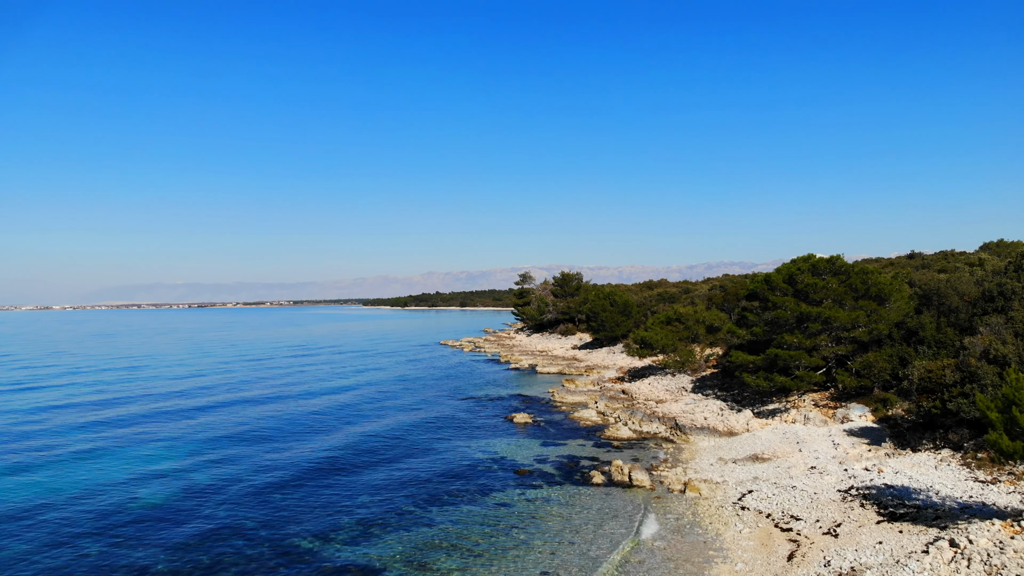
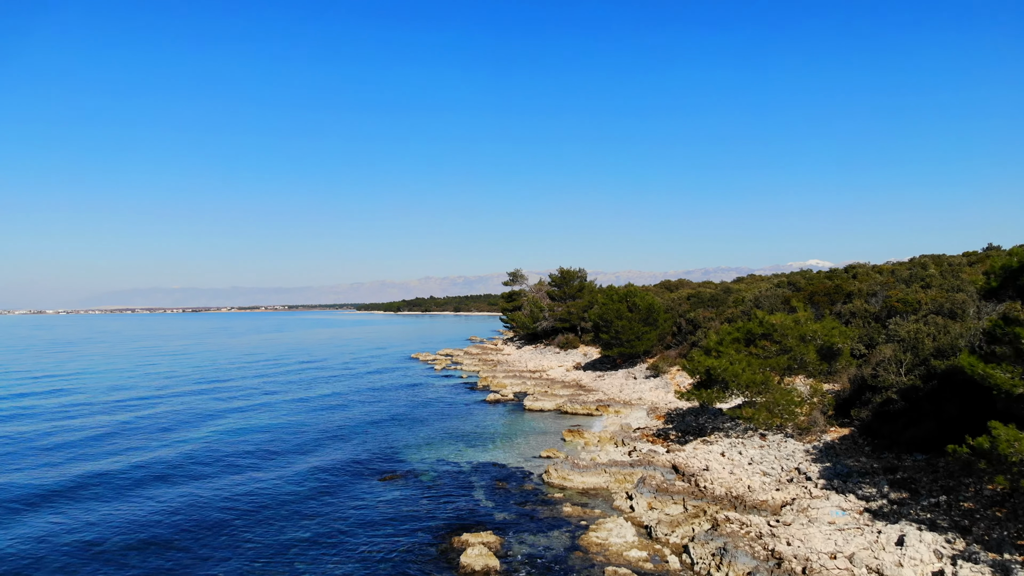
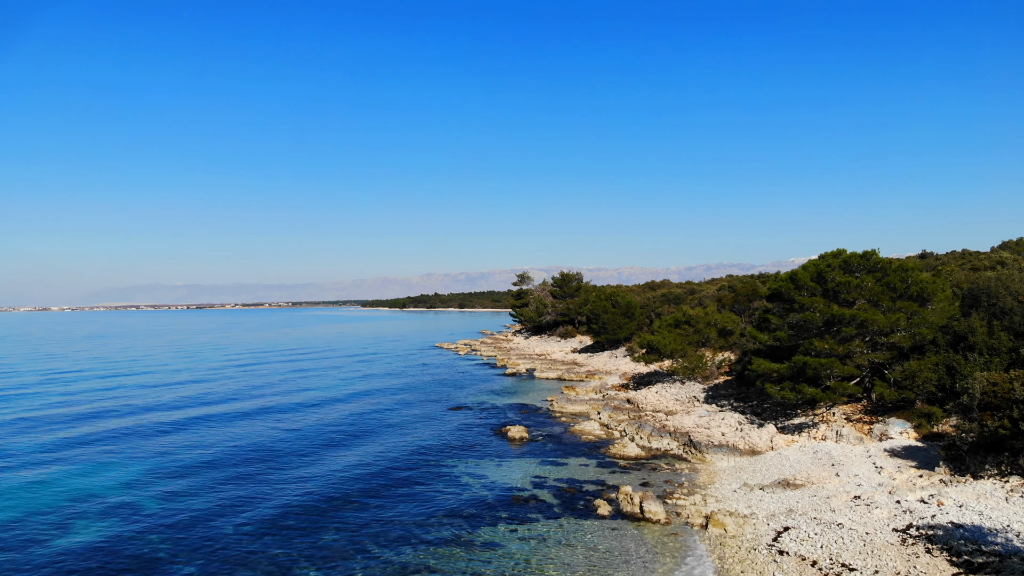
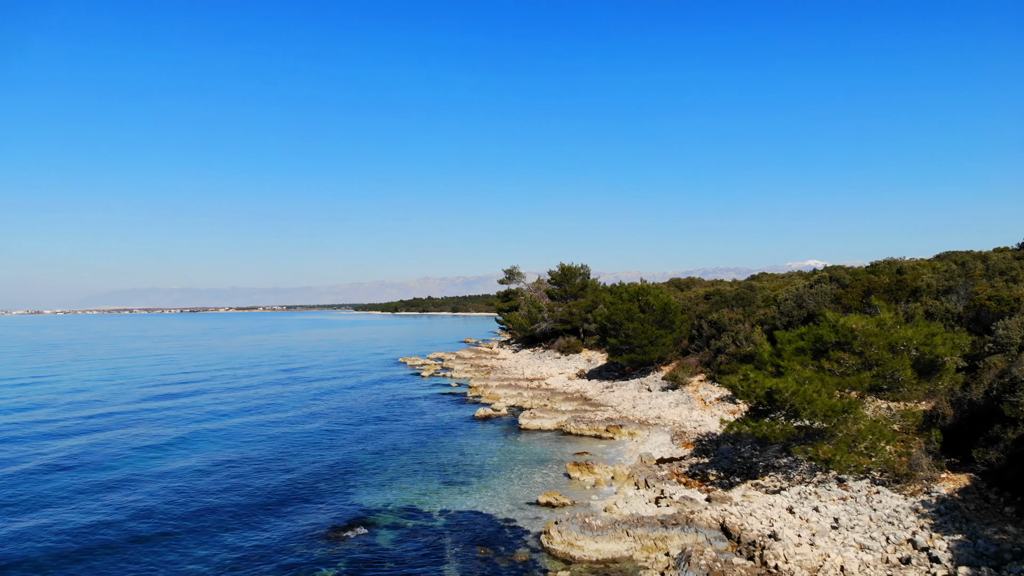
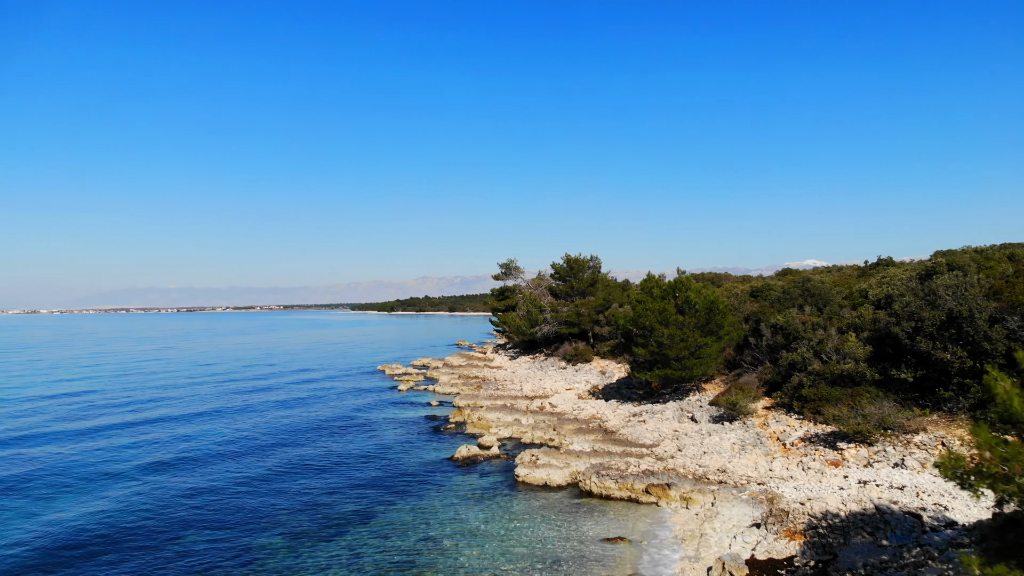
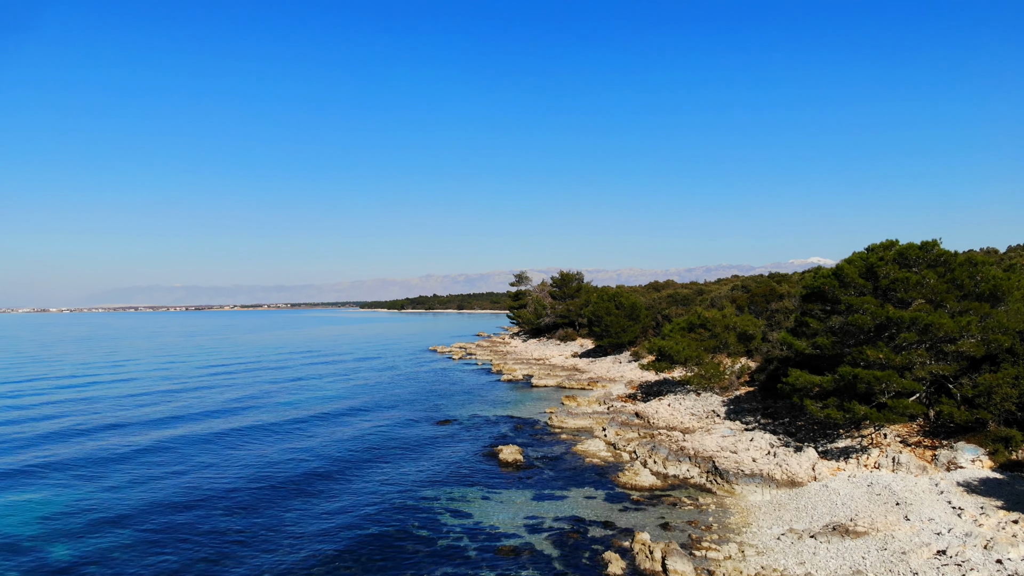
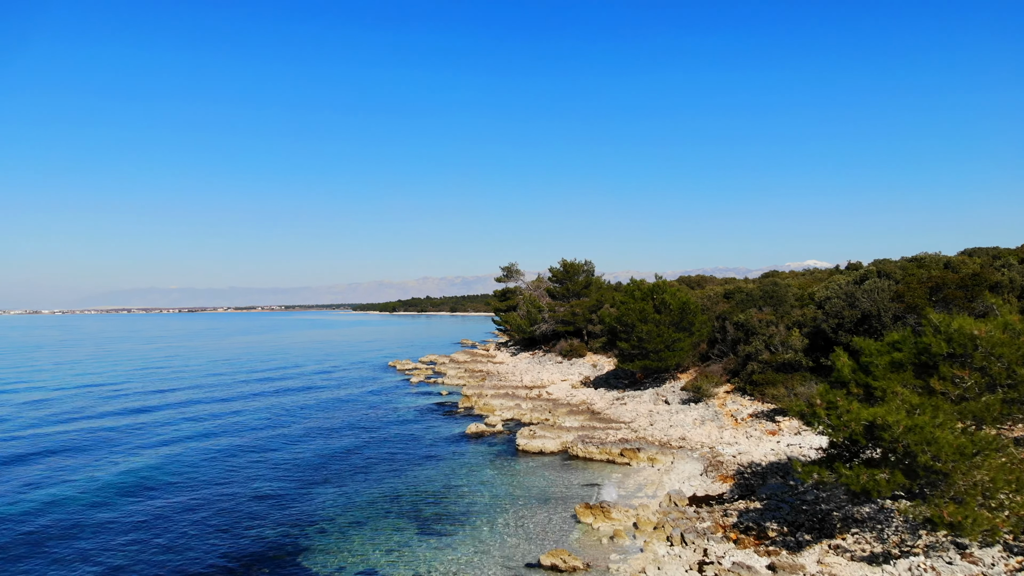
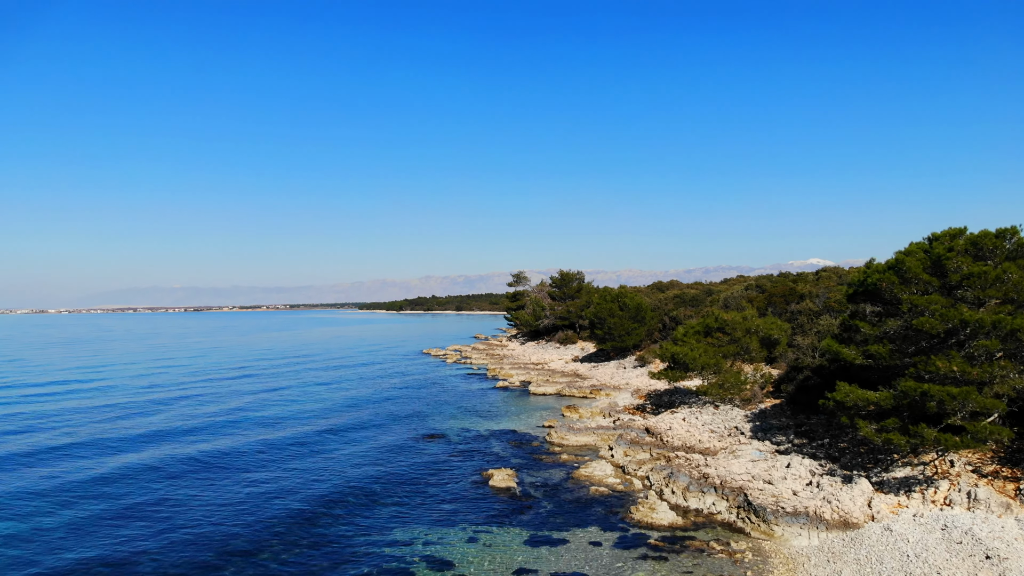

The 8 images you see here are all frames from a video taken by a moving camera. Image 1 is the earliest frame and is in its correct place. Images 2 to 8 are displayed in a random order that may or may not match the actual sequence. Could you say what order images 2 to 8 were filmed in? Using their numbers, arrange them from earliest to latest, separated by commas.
3, 6, 8, 2, 4, 7, 5
